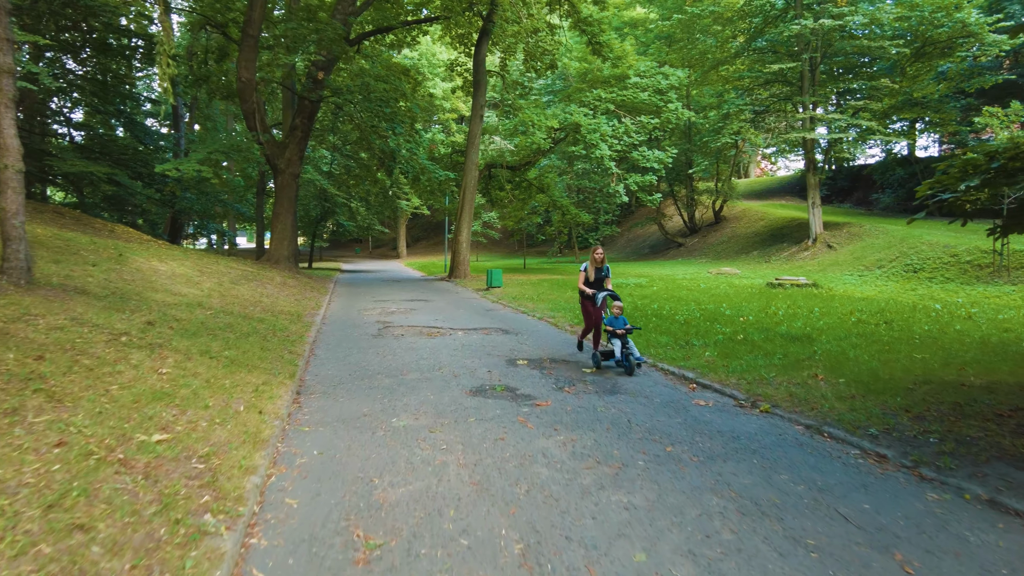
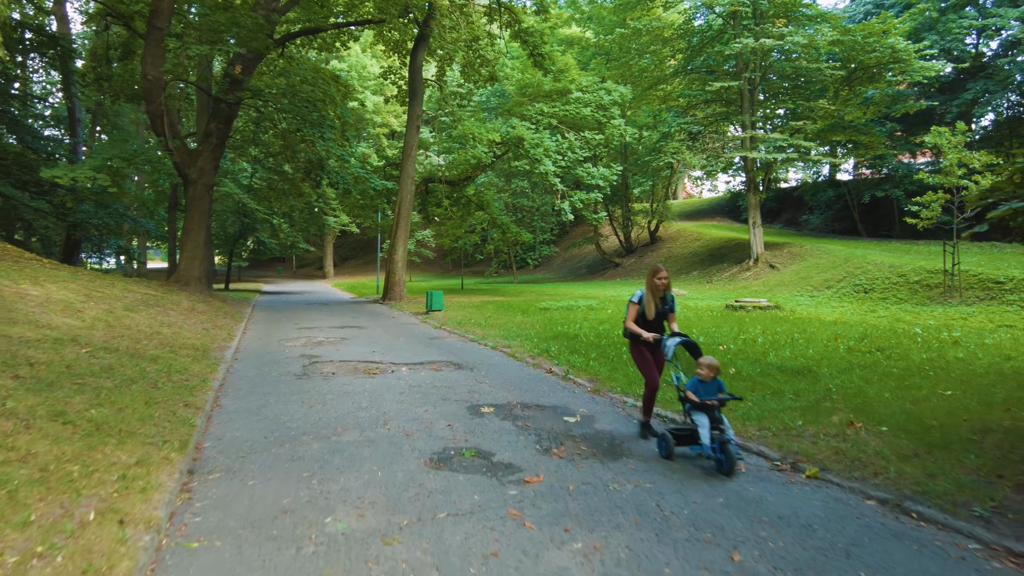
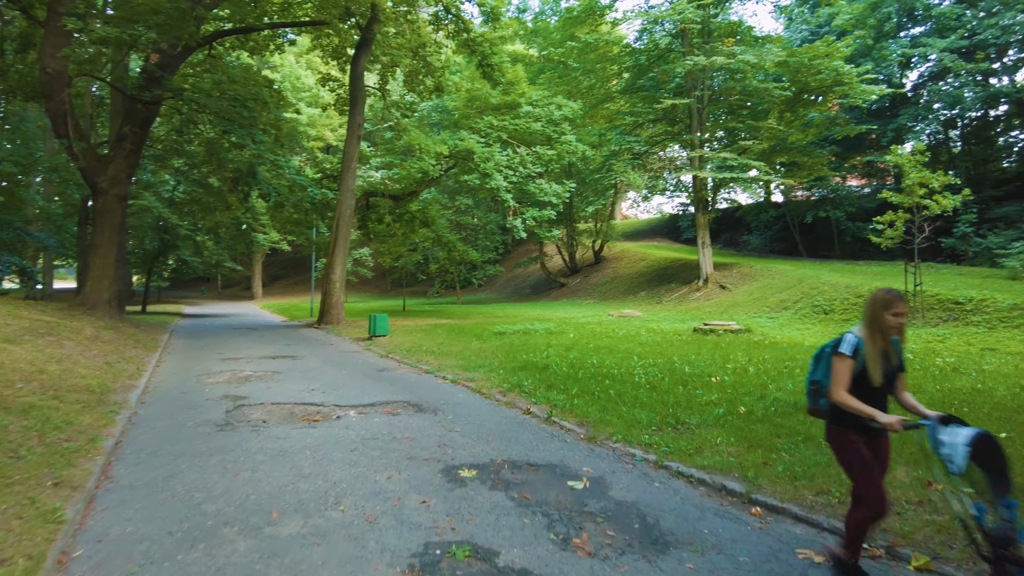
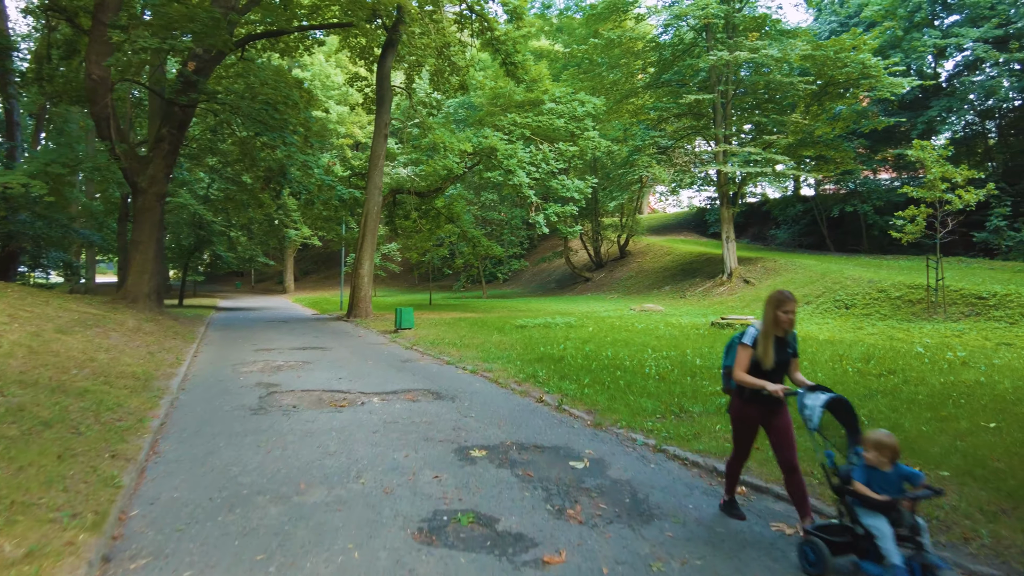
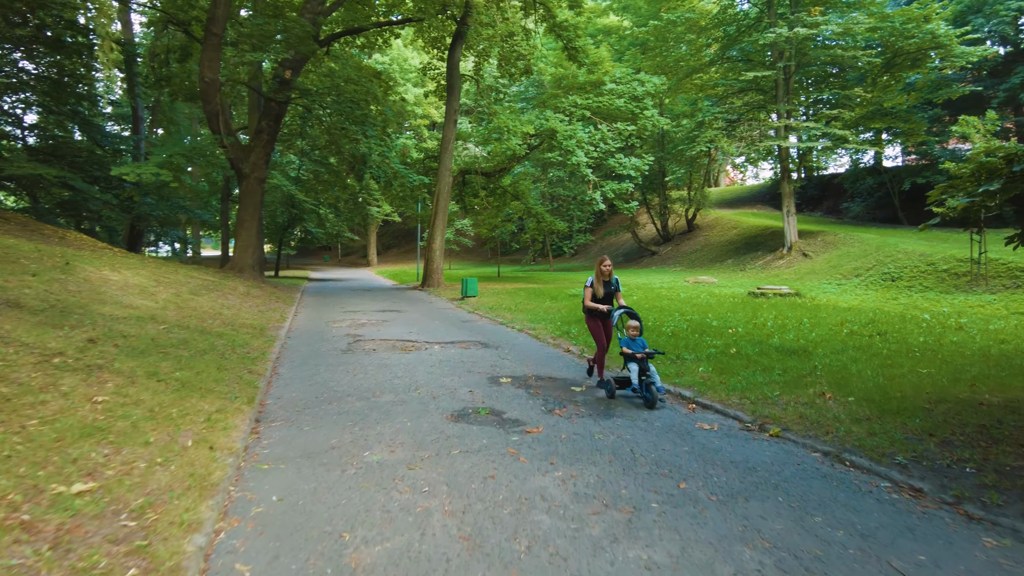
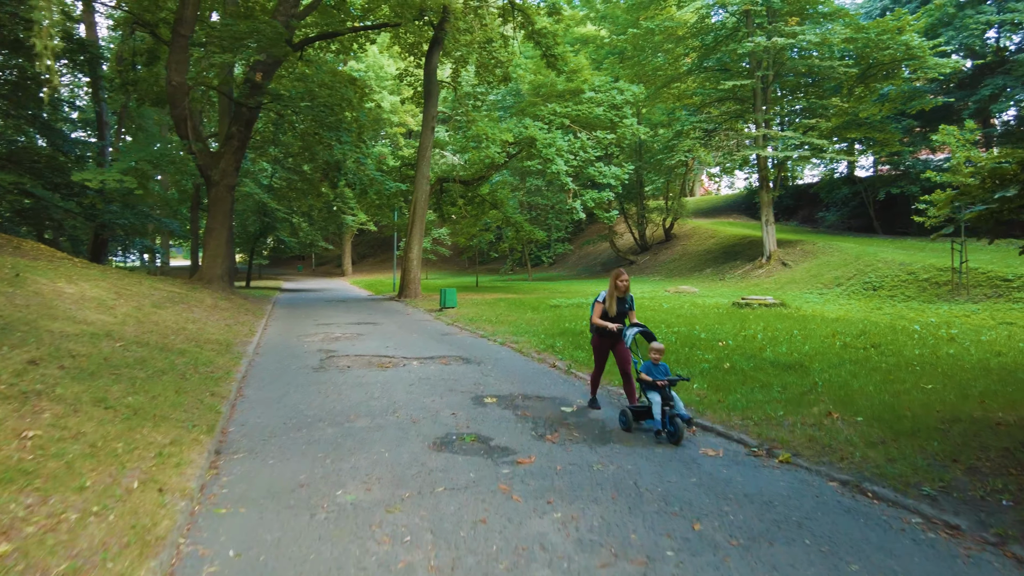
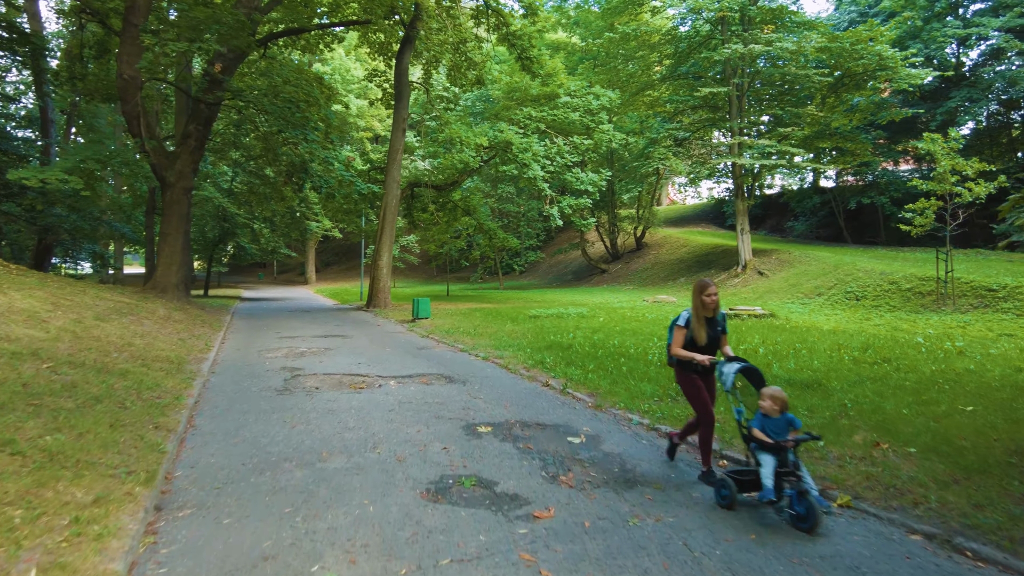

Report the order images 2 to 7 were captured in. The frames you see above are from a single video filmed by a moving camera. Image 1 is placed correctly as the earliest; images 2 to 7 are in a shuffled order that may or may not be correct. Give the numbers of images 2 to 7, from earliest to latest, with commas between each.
5, 6, 2, 7, 4, 3
